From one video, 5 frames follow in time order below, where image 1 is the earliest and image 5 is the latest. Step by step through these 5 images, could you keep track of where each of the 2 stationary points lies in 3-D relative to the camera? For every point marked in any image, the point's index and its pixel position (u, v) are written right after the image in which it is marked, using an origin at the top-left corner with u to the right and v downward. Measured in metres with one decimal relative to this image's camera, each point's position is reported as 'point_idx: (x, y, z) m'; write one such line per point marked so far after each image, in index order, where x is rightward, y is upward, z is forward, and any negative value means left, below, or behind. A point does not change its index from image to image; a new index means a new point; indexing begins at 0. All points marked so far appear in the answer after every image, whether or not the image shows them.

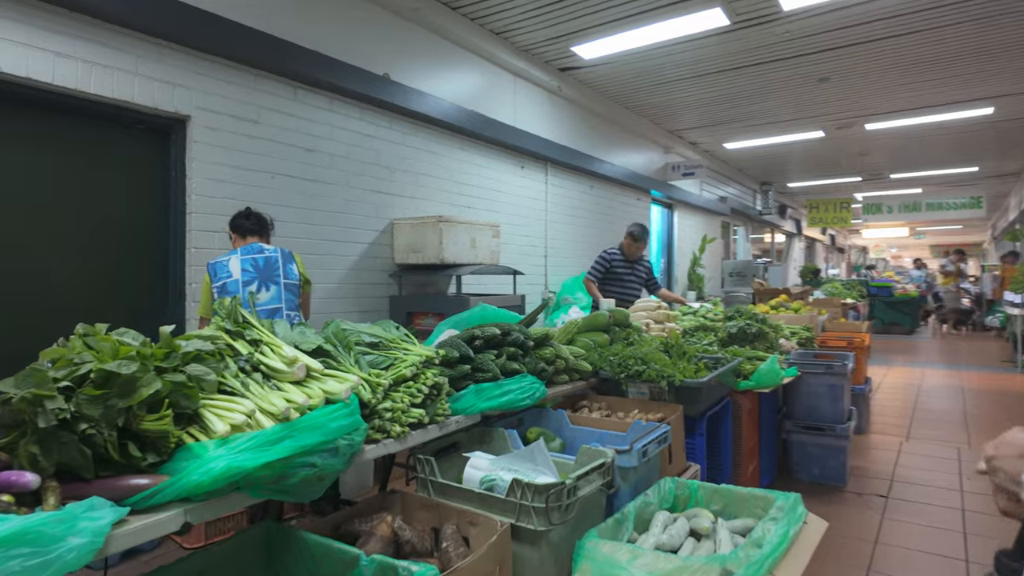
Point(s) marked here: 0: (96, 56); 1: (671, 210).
0: (-2.3, +1.3, +3.2) m
1: (+2.8, +1.4, +10.6) m
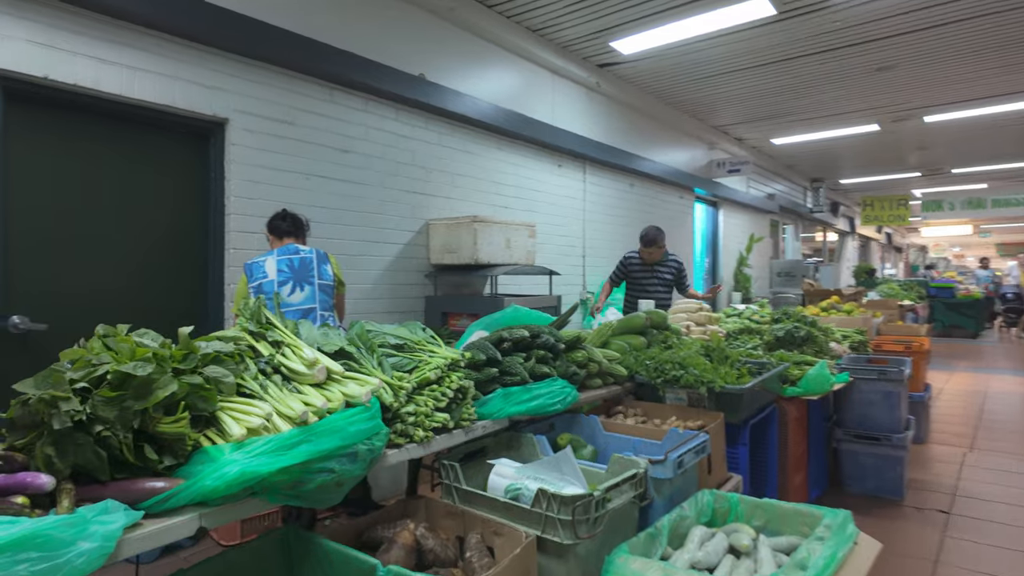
0: (-2.1, +1.3, +3.3) m
1: (+3.5, +1.4, +10.3) m
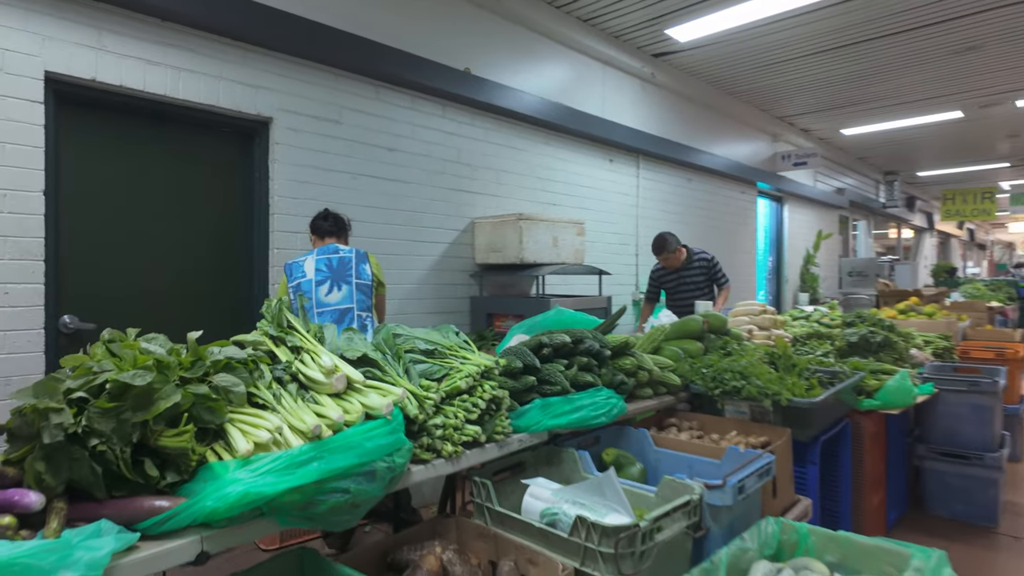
0: (-1.8, +1.3, +3.3) m
1: (+4.4, +1.4, +9.8) m
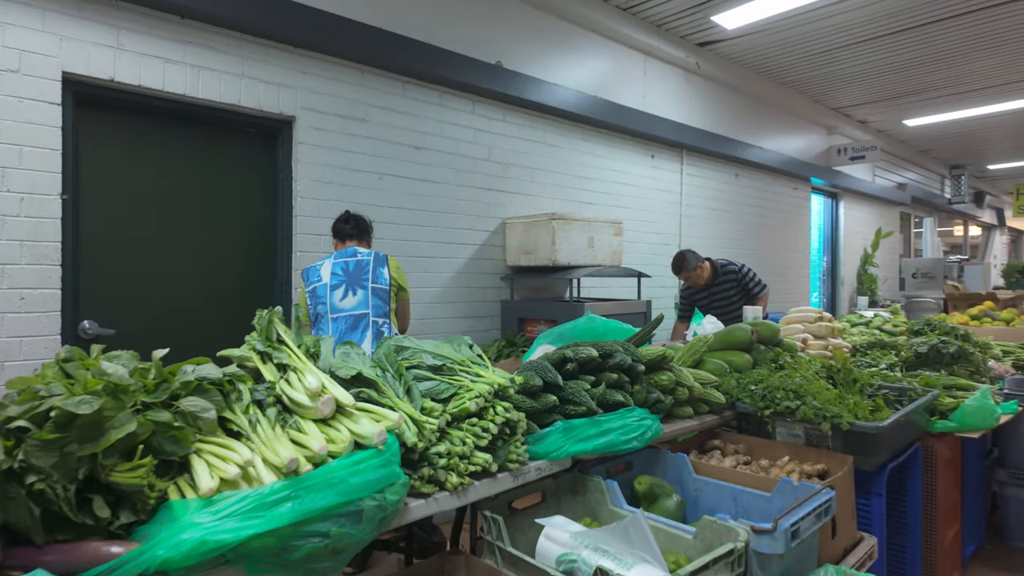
0: (-1.7, +1.2, +3.2) m
1: (+5.0, +1.3, +9.2) m
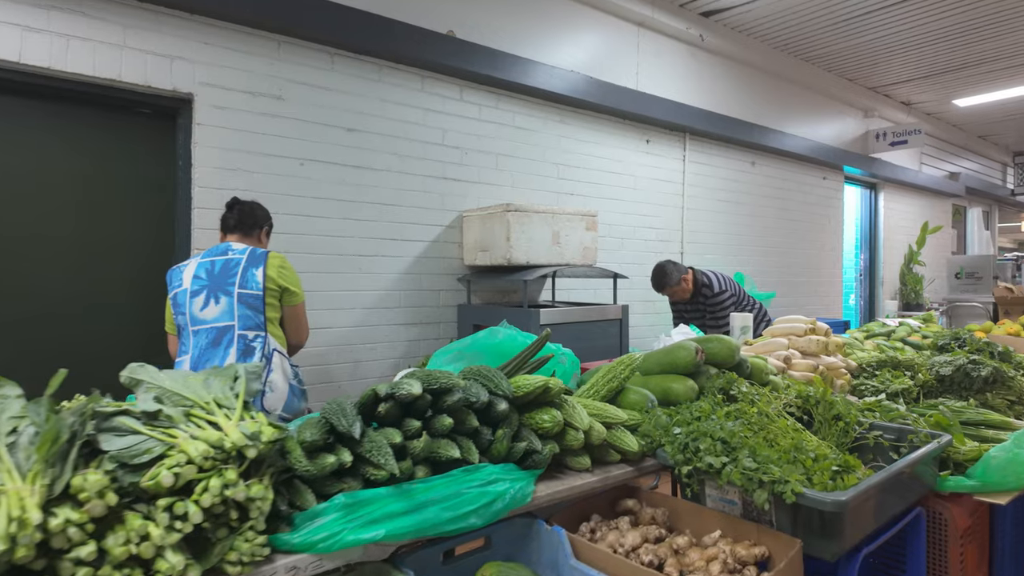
0: (-2.1, +1.2, +2.8) m
1: (+5.0, +1.3, +8.3) m
